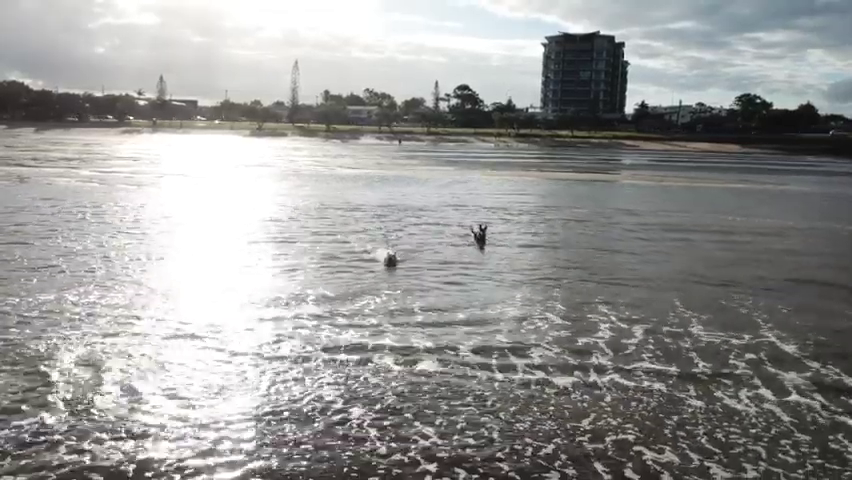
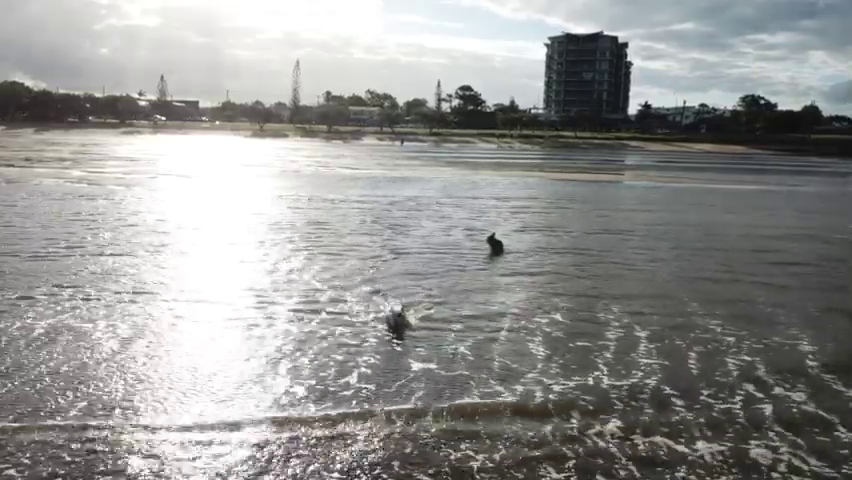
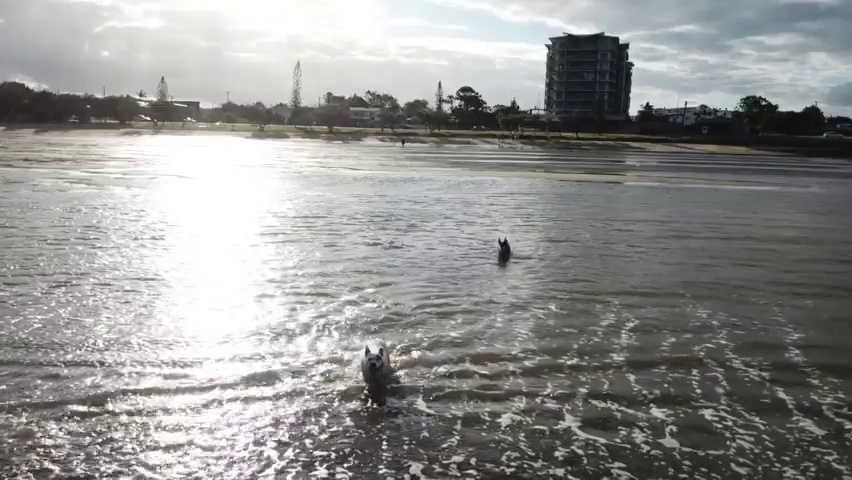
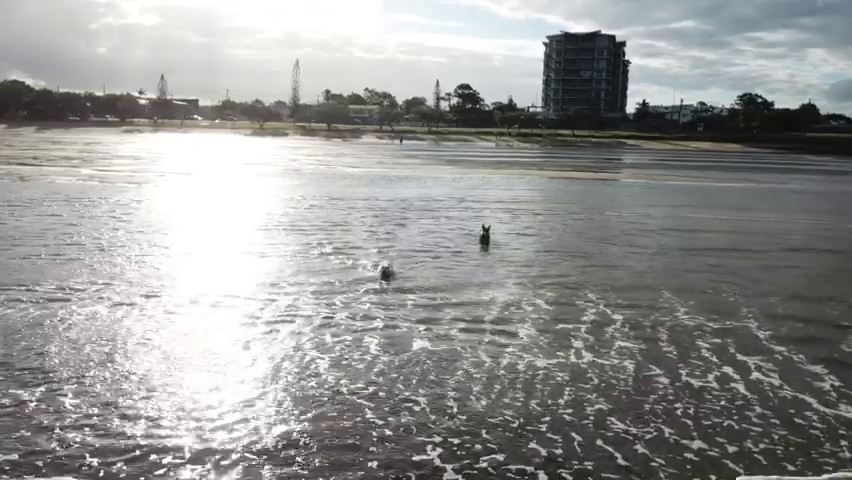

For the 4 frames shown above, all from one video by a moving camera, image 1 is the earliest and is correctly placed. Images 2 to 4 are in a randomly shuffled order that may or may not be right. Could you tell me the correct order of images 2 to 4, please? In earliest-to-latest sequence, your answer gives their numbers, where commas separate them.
4, 2, 3
